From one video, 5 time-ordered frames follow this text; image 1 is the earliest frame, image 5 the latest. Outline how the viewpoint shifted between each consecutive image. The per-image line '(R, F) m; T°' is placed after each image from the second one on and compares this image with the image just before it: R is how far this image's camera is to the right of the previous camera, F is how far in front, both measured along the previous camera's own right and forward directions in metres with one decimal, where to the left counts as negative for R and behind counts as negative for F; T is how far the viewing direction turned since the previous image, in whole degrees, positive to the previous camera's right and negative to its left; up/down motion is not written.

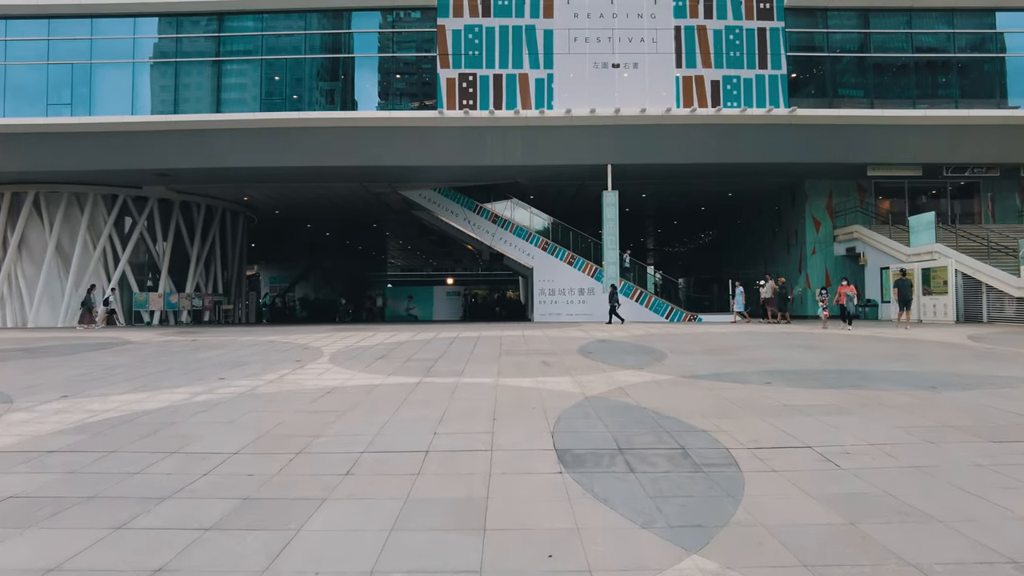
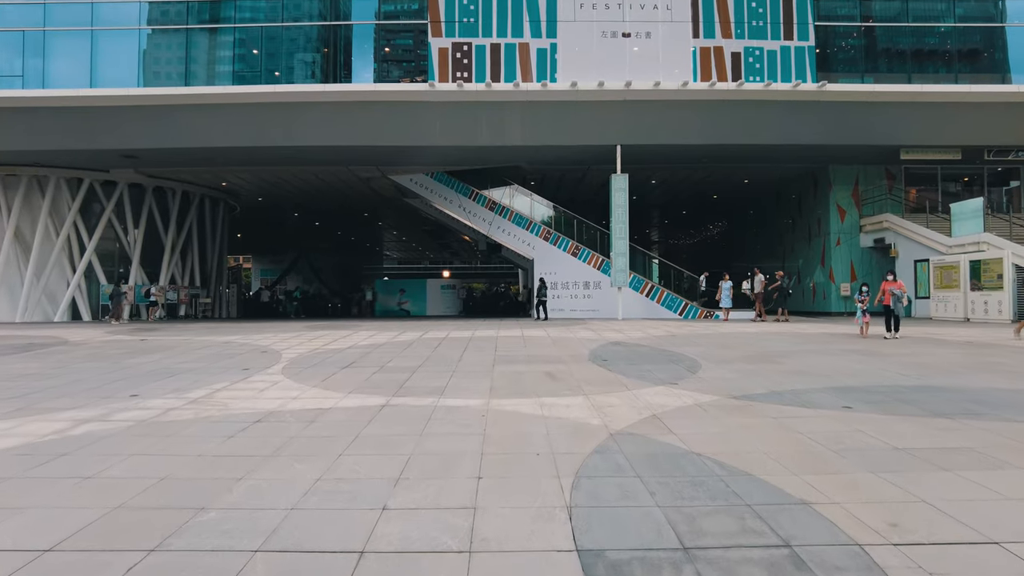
(0.0, +2.1) m; 0°
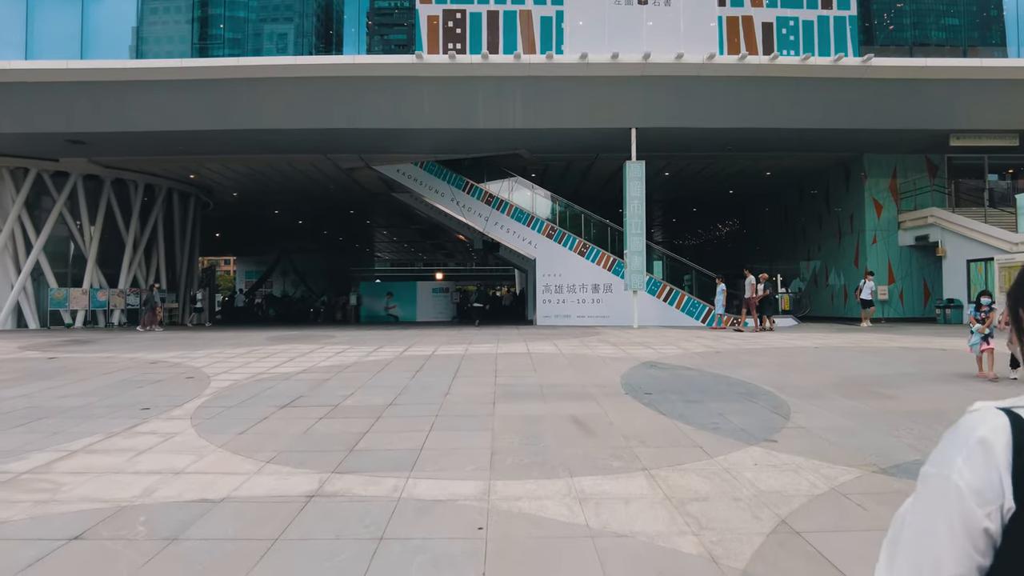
(-0.1, +2.6) m; 0°
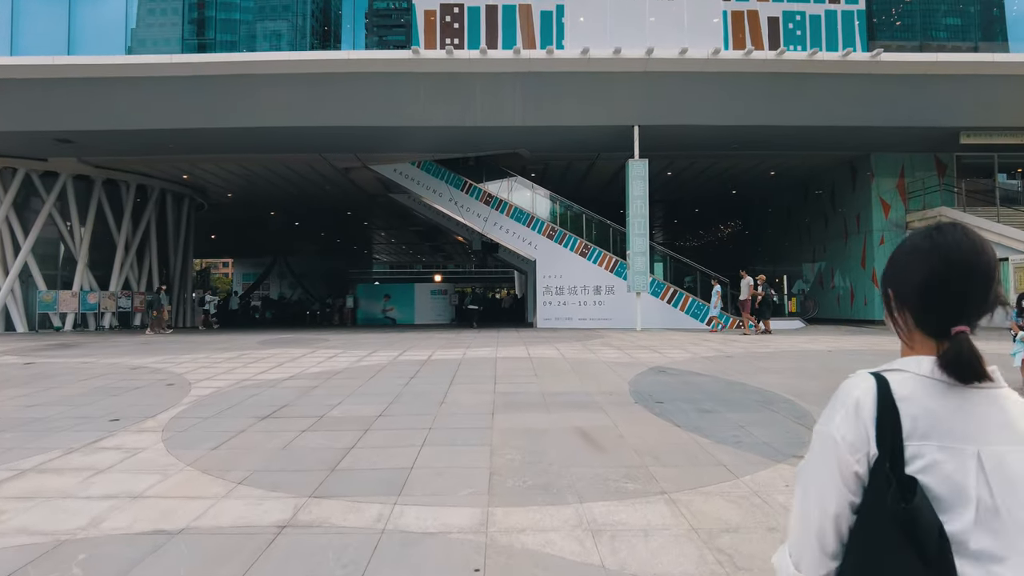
(0.0, +0.5) m; 0°
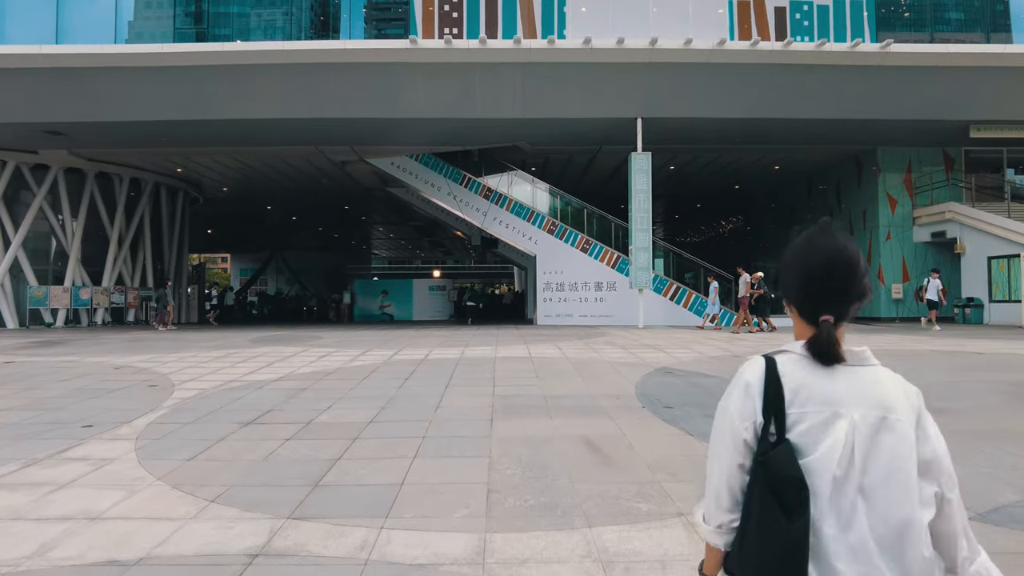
(0.0, +0.4) m; 0°
